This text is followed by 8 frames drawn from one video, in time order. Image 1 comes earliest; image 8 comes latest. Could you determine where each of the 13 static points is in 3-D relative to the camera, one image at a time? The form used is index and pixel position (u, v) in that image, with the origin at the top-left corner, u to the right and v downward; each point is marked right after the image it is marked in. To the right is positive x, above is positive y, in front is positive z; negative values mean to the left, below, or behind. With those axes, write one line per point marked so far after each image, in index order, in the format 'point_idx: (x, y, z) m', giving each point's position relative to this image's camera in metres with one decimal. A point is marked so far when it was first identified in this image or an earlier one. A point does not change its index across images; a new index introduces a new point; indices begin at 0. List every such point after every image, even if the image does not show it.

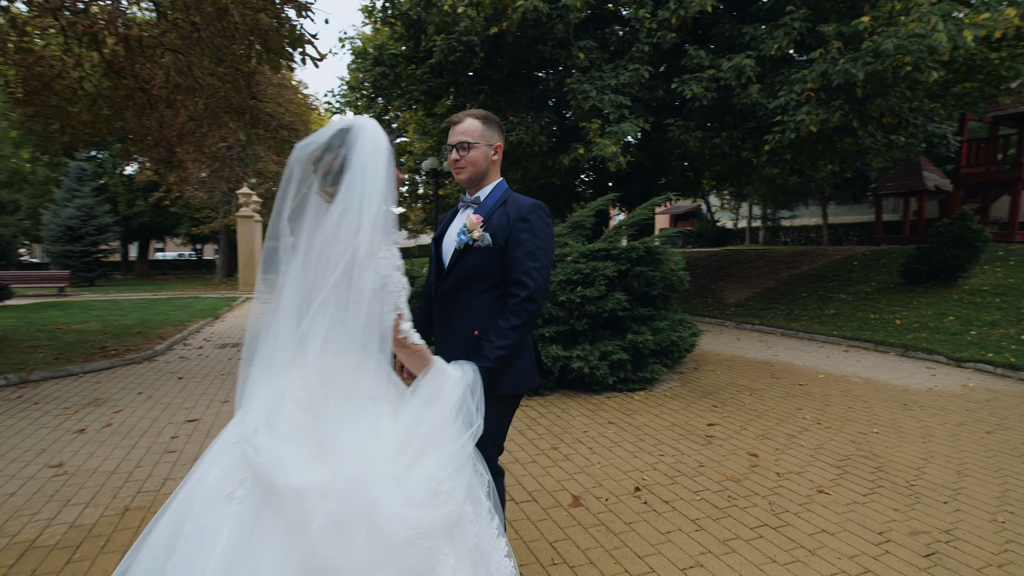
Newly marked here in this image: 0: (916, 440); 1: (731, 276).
0: (+3.6, -1.3, +5.0) m
1: (+6.5, +0.4, +16.9) m
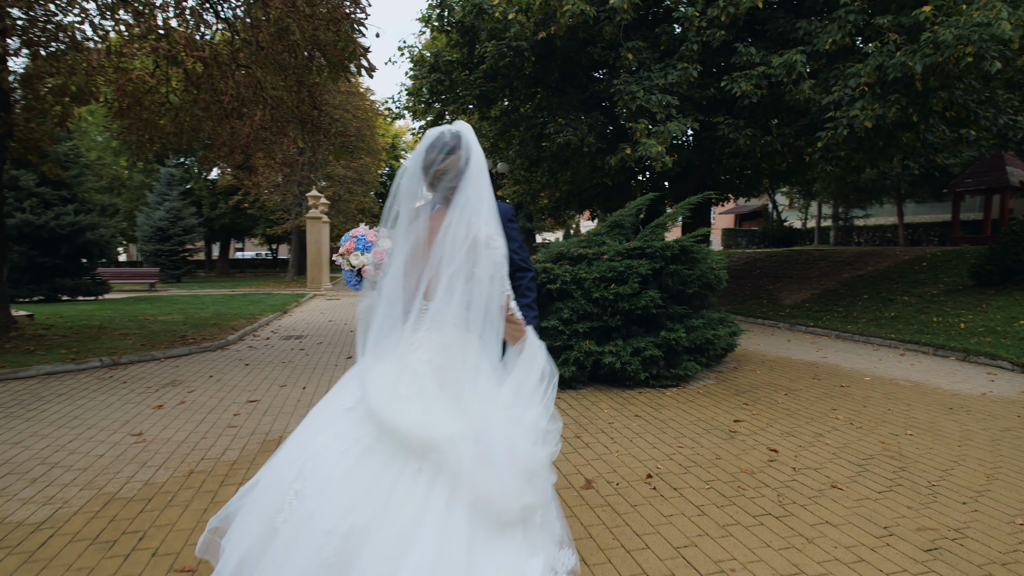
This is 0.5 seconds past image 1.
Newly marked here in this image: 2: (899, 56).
0: (+3.8, -1.3, +4.9) m
1: (+8.0, +0.3, +16.4) m
2: (+5.7, +3.4, +8.5) m
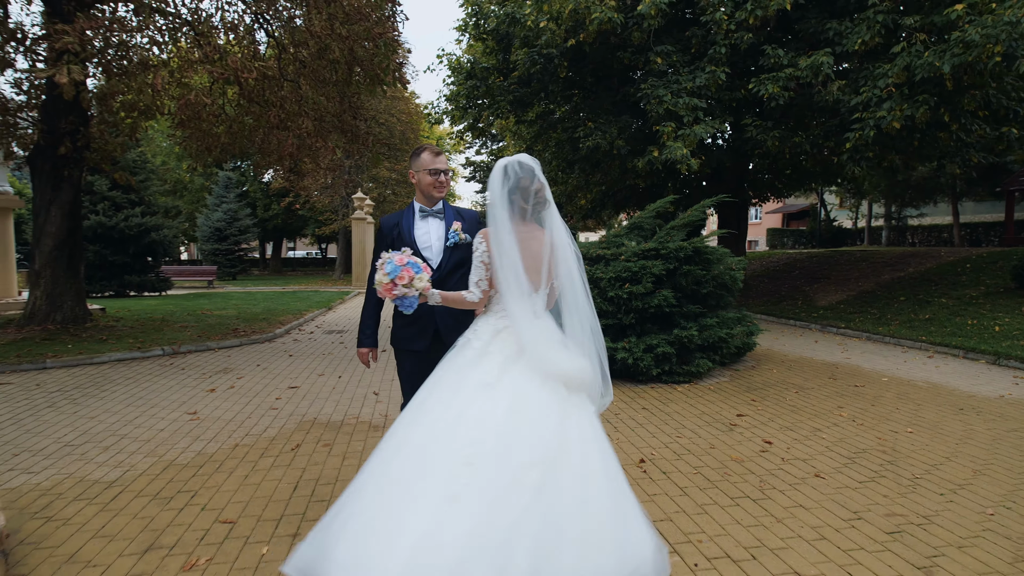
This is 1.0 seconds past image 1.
0: (+3.9, -1.3, +5.0) m
1: (+8.9, +0.3, +16.1) m
2: (+6.1, +3.4, +8.4) m
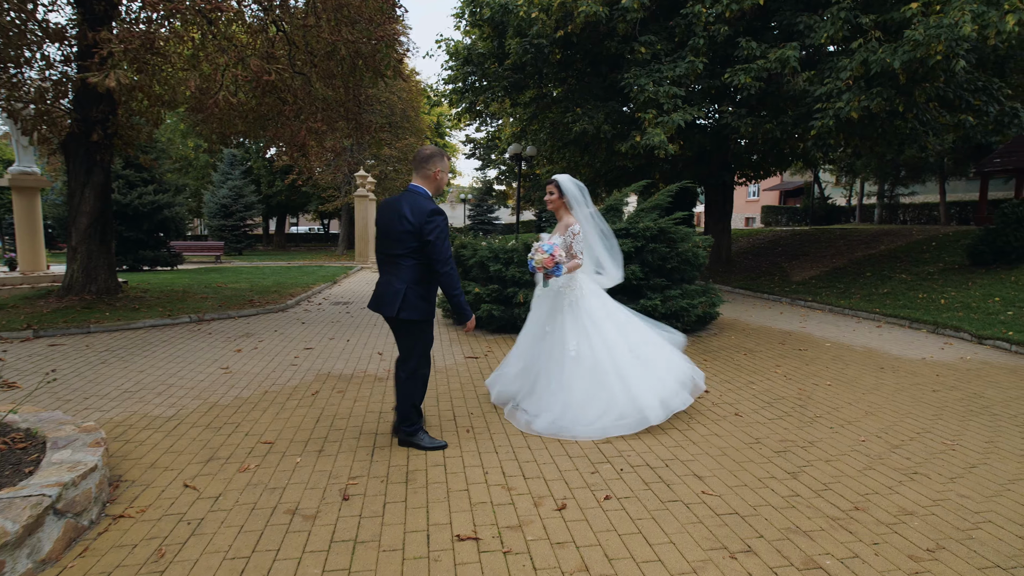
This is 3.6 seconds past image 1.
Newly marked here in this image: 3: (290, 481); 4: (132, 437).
0: (+3.7, -1.1, +6.0) m
1: (+8.8, +1.0, +17.0) m
2: (+6.0, +3.8, +9.2) m
3: (-1.5, -1.3, +3.9) m
4: (-3.1, -1.2, +4.6) m
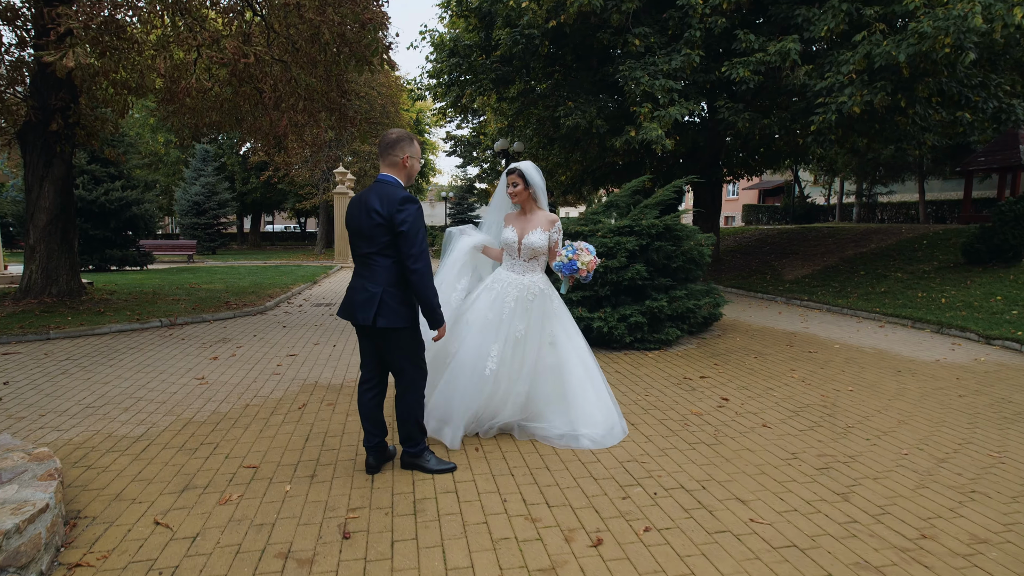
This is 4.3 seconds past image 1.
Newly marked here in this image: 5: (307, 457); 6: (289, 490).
0: (+3.7, -1.1, +5.7) m
1: (+8.4, +1.0, +16.9) m
2: (+5.9, +3.8, +9.0) m
3: (-1.4, -1.3, +3.4) m
4: (-3.0, -1.2, +4.1) m
5: (-1.5, -1.2, +4.1) m
6: (-1.4, -1.3, +3.7) m
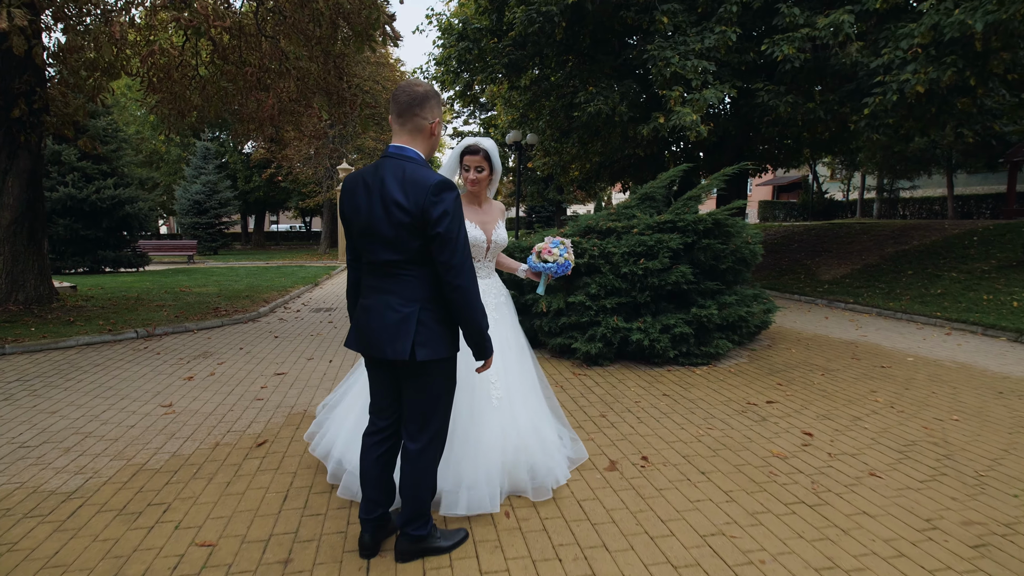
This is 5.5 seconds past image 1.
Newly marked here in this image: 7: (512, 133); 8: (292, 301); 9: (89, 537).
0: (+4.0, -1.1, +4.6) m
1: (+8.8, +1.0, +15.8) m
2: (+6.1, +3.8, +7.9) m
3: (-1.1, -1.4, +2.3) m
4: (-2.7, -1.3, +3.1) m
5: (-1.2, -1.3, +3.1) m
6: (-1.2, -1.4, +2.6) m
7: (0.0, +4.3, +15.7) m
8: (-4.8, -0.3, +12.4) m
9: (-2.3, -1.3, +3.1) m
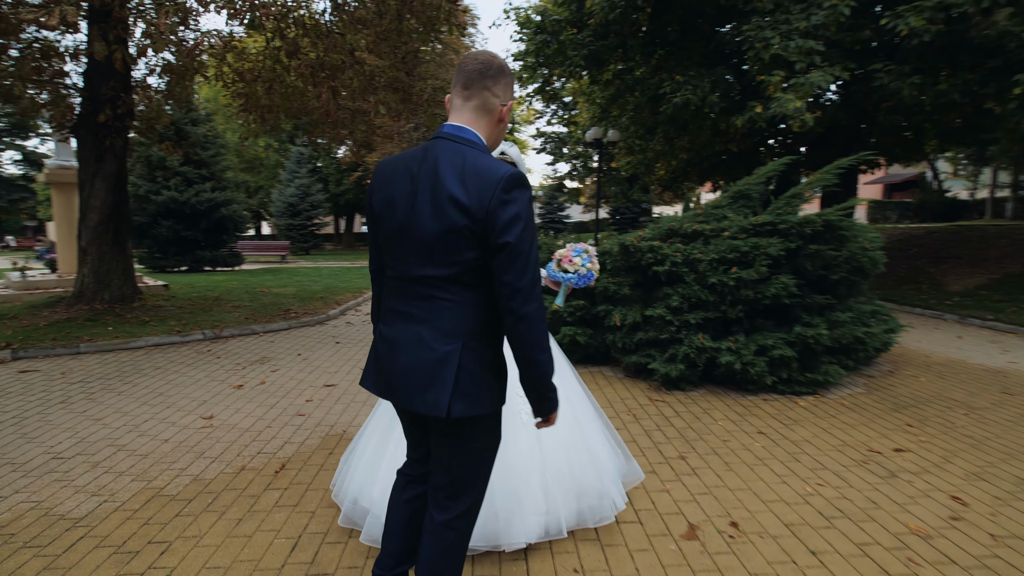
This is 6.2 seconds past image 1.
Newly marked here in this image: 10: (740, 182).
0: (+4.4, -1.3, +3.4) m
1: (+10.7, +0.7, +13.7) m
2: (+7.0, +3.6, +6.3) m
3: (-1.1, -1.5, +1.8) m
4: (-2.5, -1.4, +2.8) m
5: (-1.0, -1.4, +2.6) m
6: (-1.1, -1.4, +2.1) m
7: (+2.1, +4.1, +14.9) m
8: (-3.2, -0.3, +12.3) m
9: (-2.1, -1.4, +2.7) m
10: (+2.5, +1.1, +6.2) m
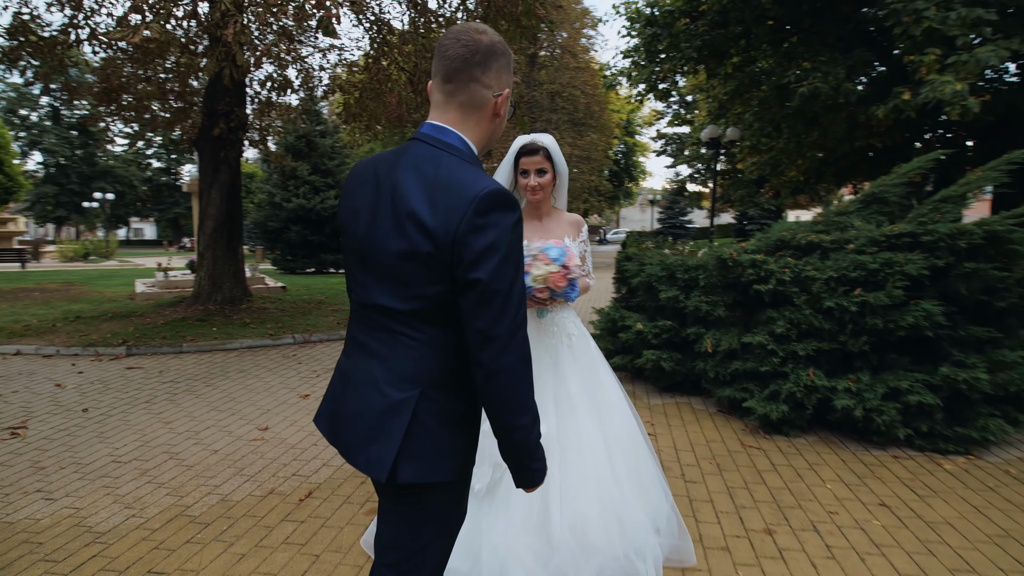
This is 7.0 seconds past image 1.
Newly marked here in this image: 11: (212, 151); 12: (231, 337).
0: (+4.4, -1.5, +1.9) m
1: (+12.8, +0.2, +10.7) m
2: (+7.7, +3.2, +4.2) m
3: (-1.2, -1.6, +1.5) m
4: (-2.5, -1.4, +2.7) m
5: (-1.1, -1.5, +2.3) m
6: (-1.2, -1.5, +1.8) m
7: (+4.7, +3.8, +13.7) m
8: (-1.1, -0.5, +12.3) m
9: (-2.0, -1.5, +2.6) m
10: (+3.2, +0.9, +5.1) m
11: (-4.7, +2.2, +9.0) m
12: (-3.8, -0.7, +7.8) m
